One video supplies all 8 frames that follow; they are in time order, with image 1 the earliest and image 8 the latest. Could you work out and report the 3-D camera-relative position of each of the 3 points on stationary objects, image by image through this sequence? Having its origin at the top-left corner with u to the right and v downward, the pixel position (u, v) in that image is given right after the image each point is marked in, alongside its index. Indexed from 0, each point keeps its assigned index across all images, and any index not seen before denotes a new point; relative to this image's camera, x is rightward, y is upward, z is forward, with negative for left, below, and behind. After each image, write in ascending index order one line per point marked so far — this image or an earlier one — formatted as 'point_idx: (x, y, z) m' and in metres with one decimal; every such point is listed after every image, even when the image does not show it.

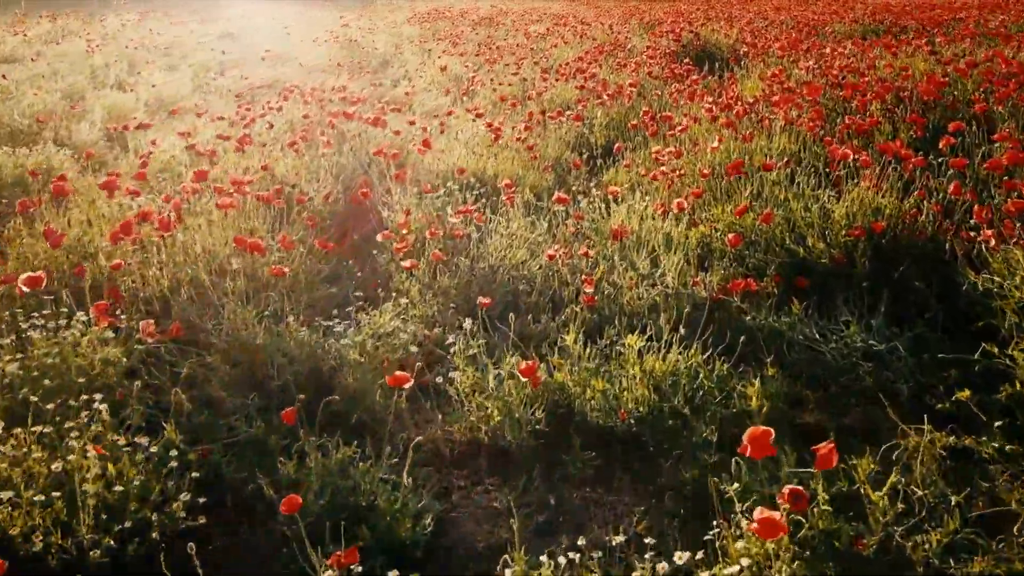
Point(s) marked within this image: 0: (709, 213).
0: (+0.9, +0.4, +3.6) m
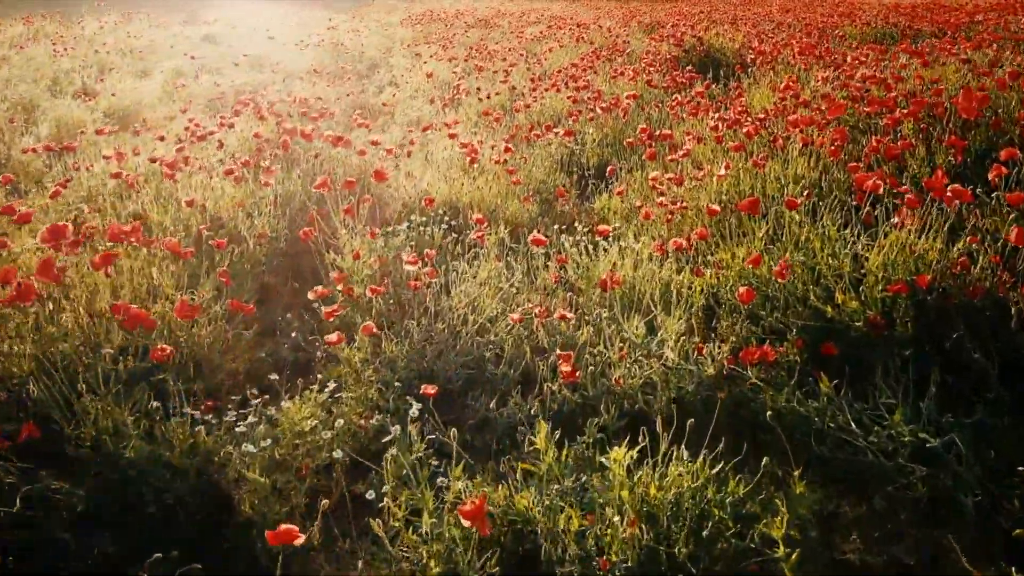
0: (+0.8, +0.1, +3.0) m
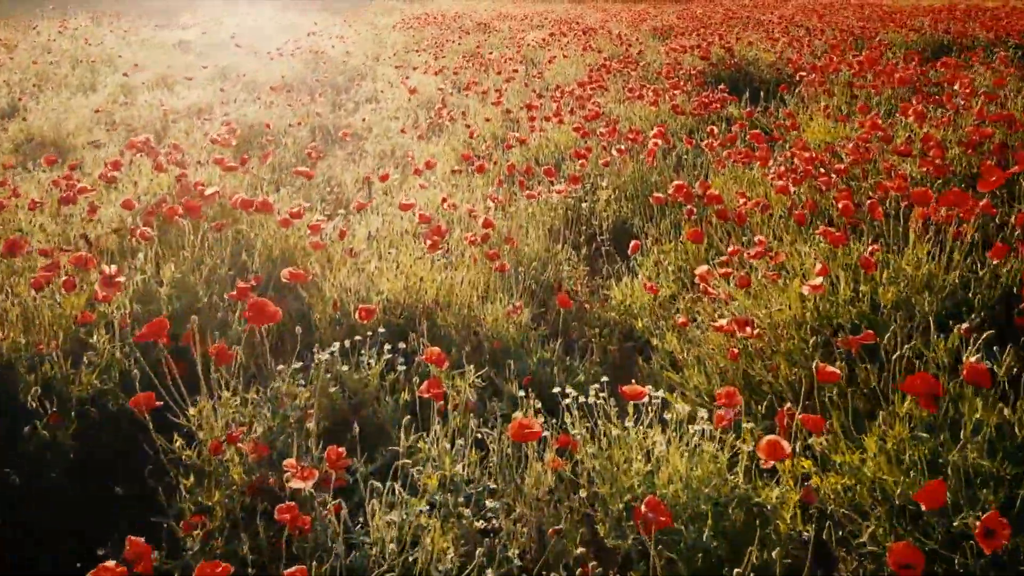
0: (+0.8, -0.4, +1.7) m
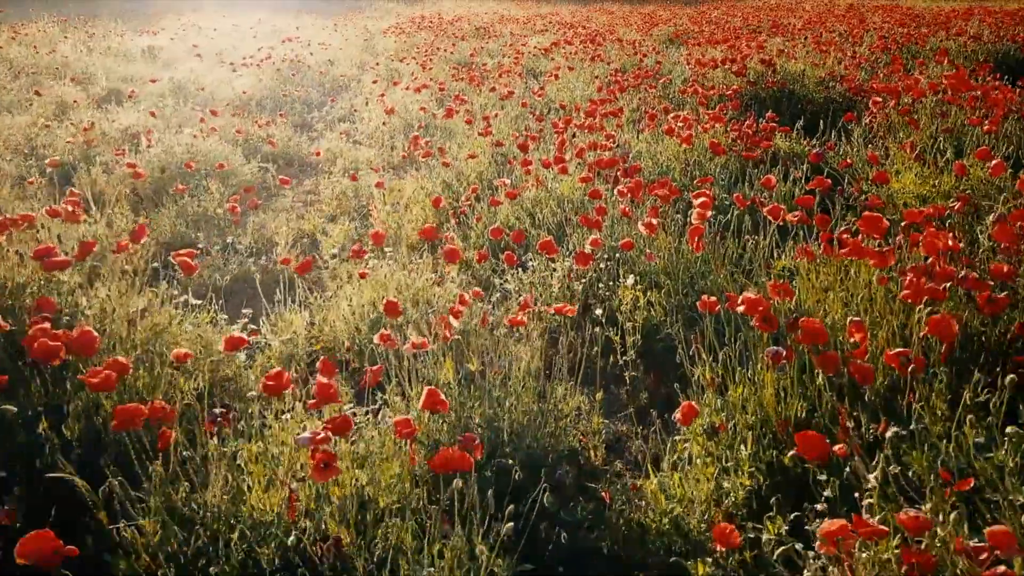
0: (+0.7, -0.9, +0.5) m
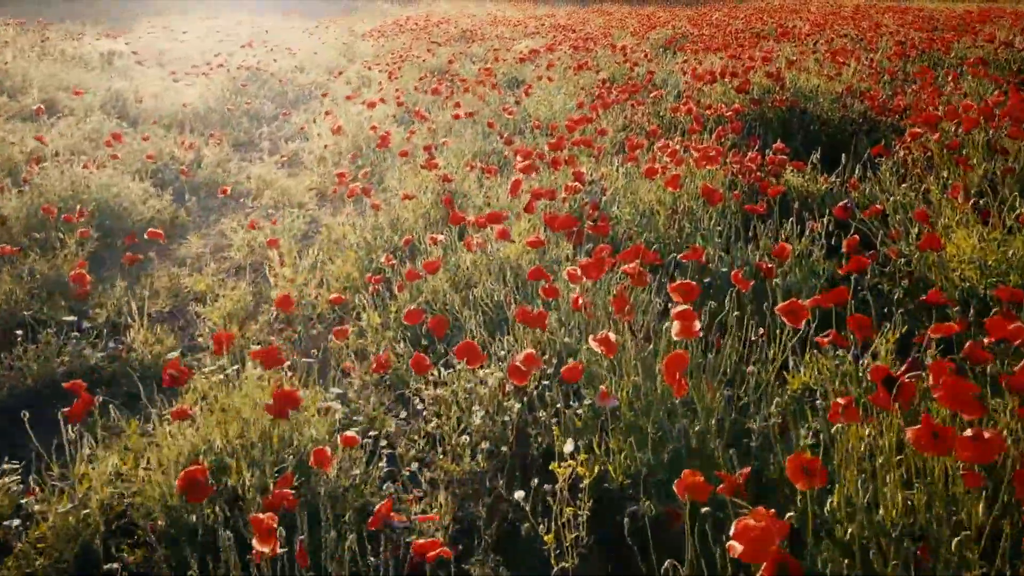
0: (+0.4, -1.3, -0.4) m
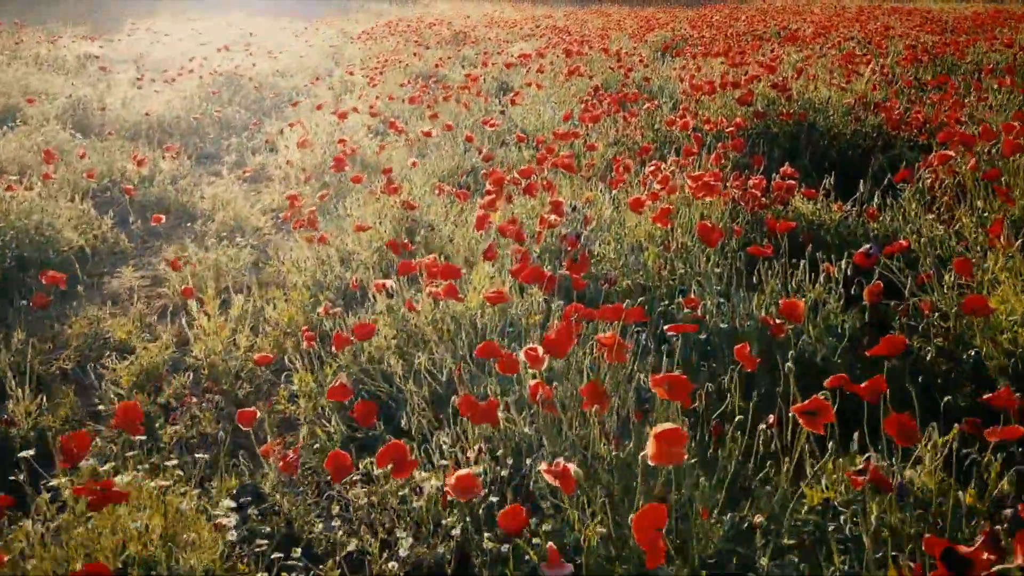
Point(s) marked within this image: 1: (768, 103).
0: (+0.2, -1.5, -0.9) m
1: (+1.7, +1.2, +4.9) m
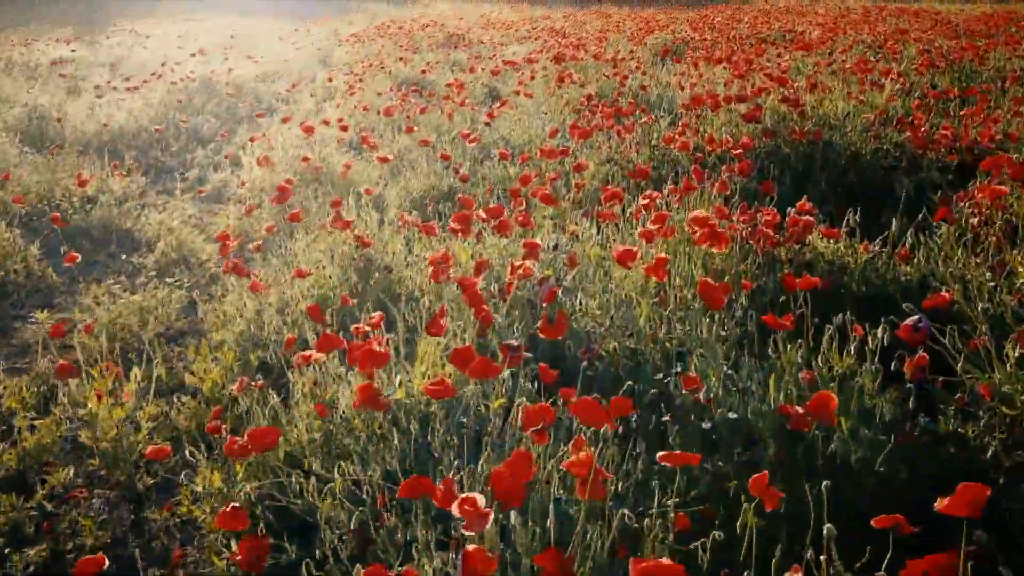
0: (+0.1, -1.7, -1.4) m
1: (+1.6, +1.0, +4.4) m
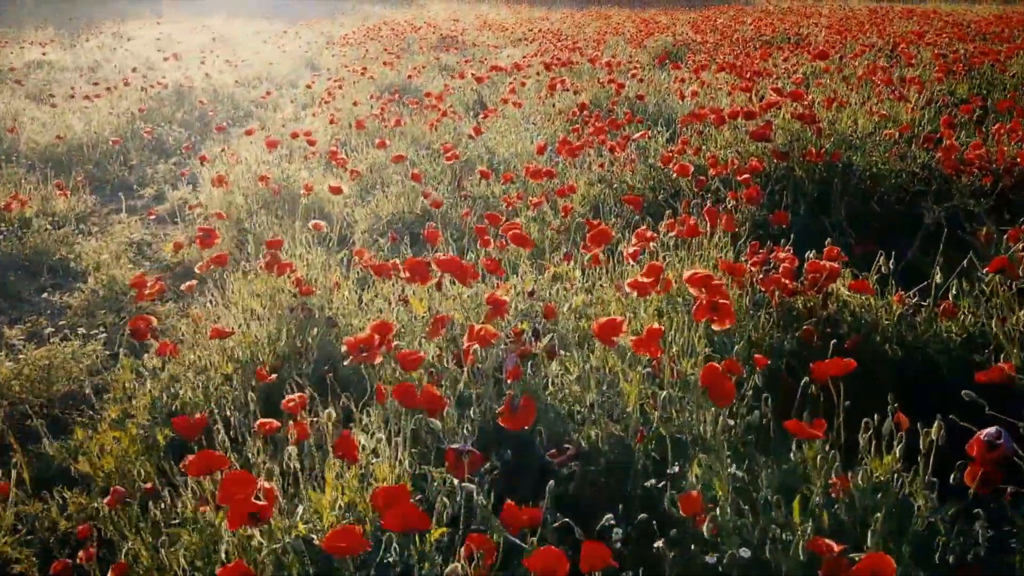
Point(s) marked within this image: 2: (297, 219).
0: (0.0, -1.9, -1.9) m
1: (+1.5, +0.8, +3.9) m
2: (-1.2, +0.4, +3.8) m
